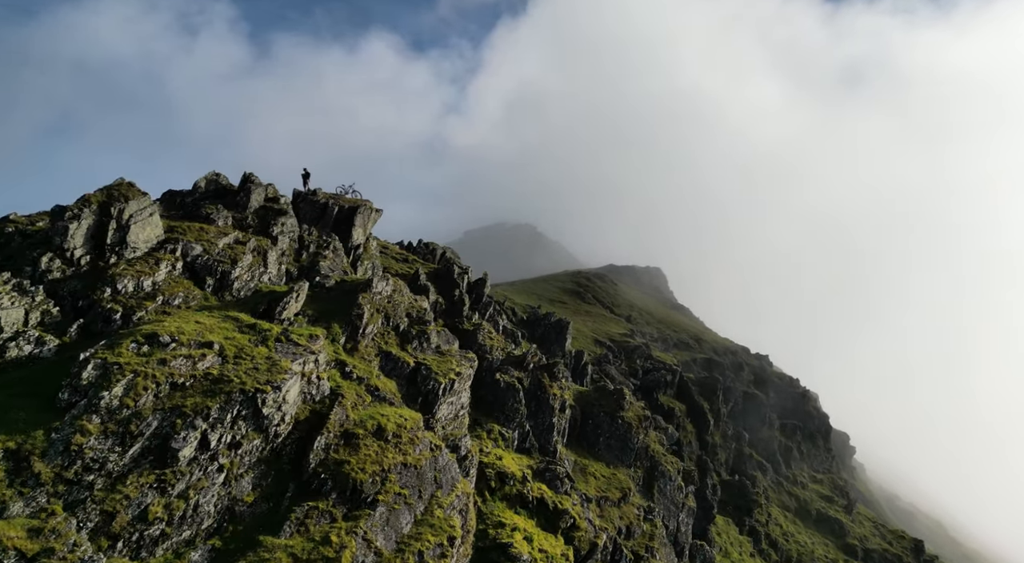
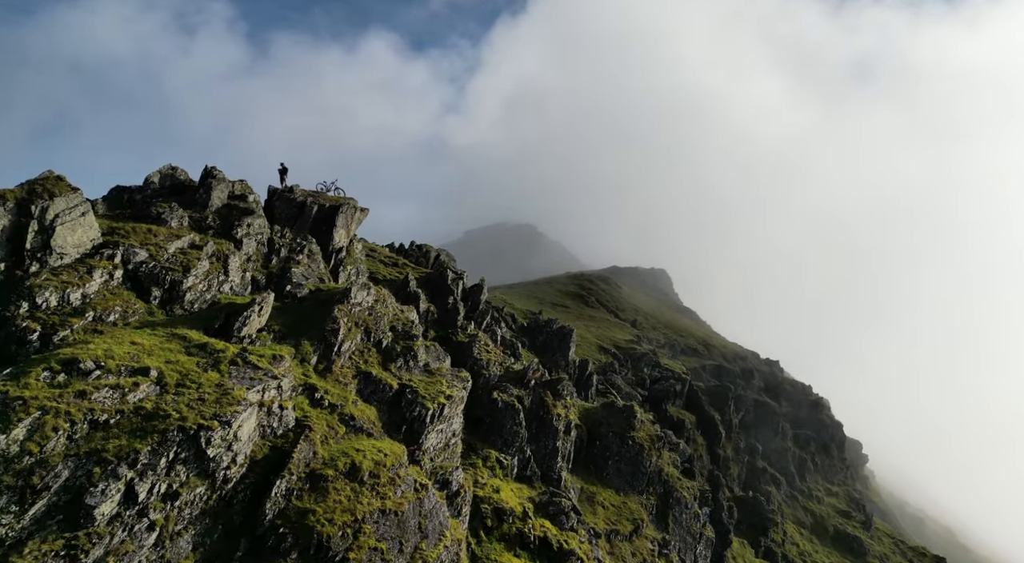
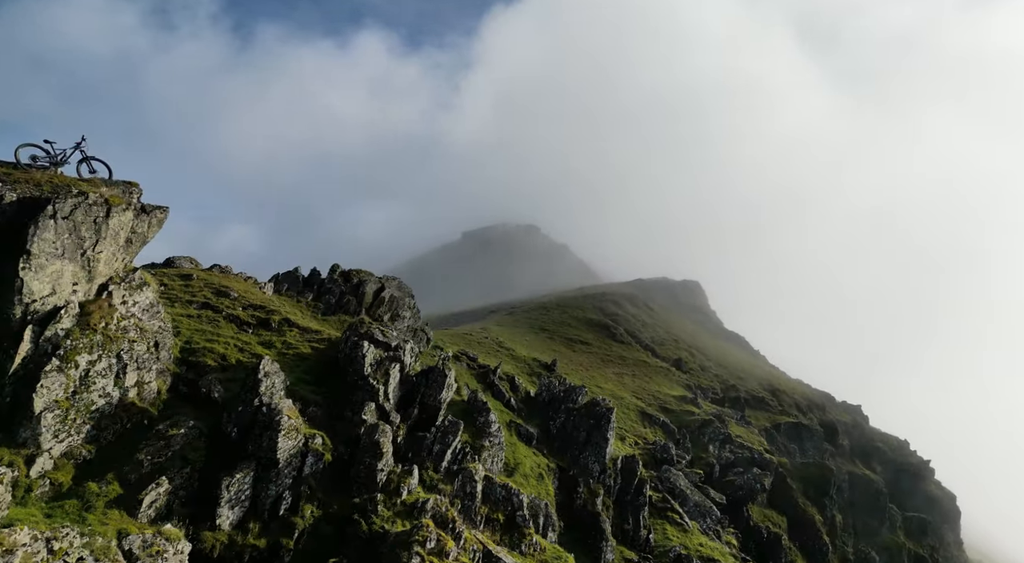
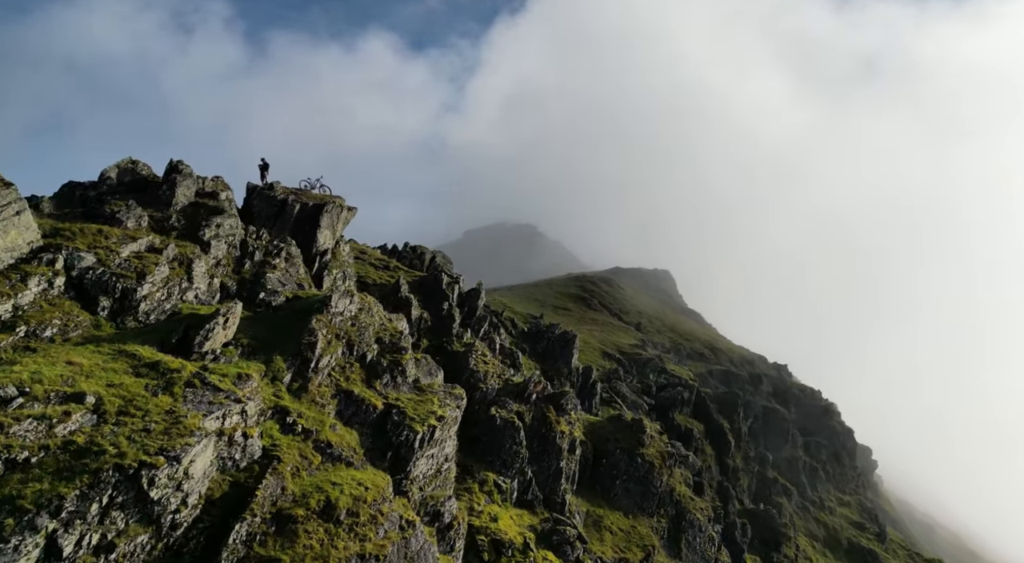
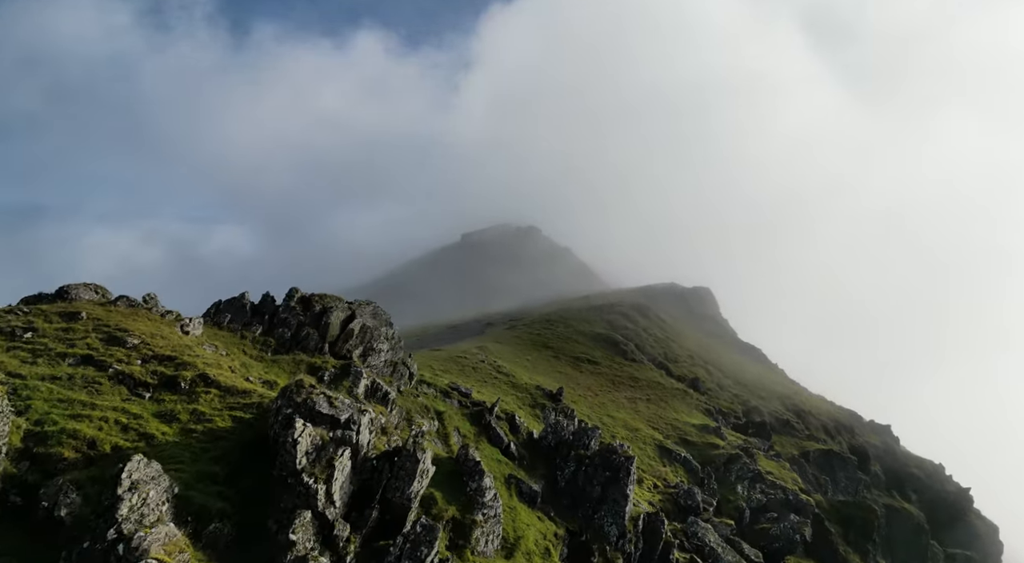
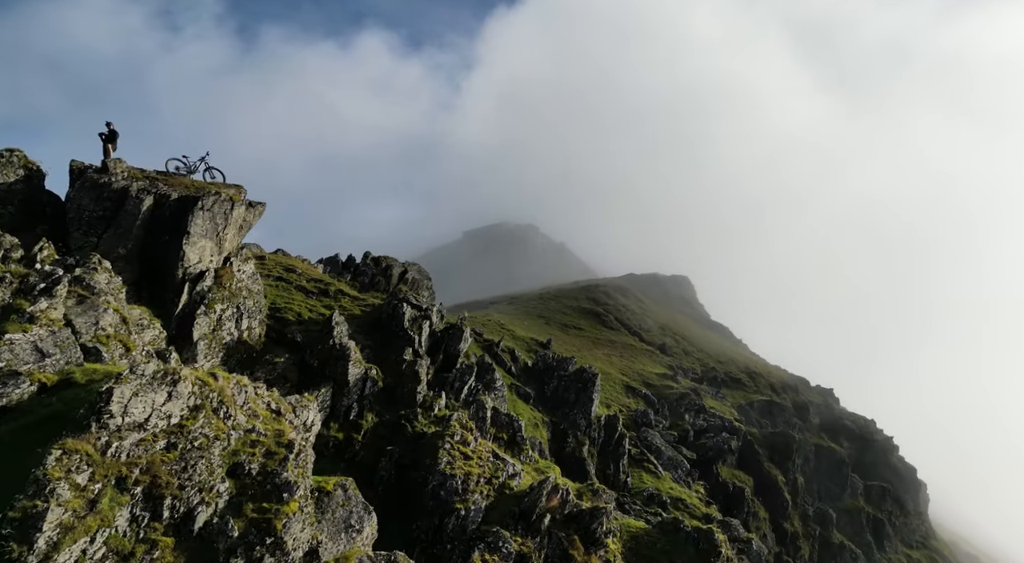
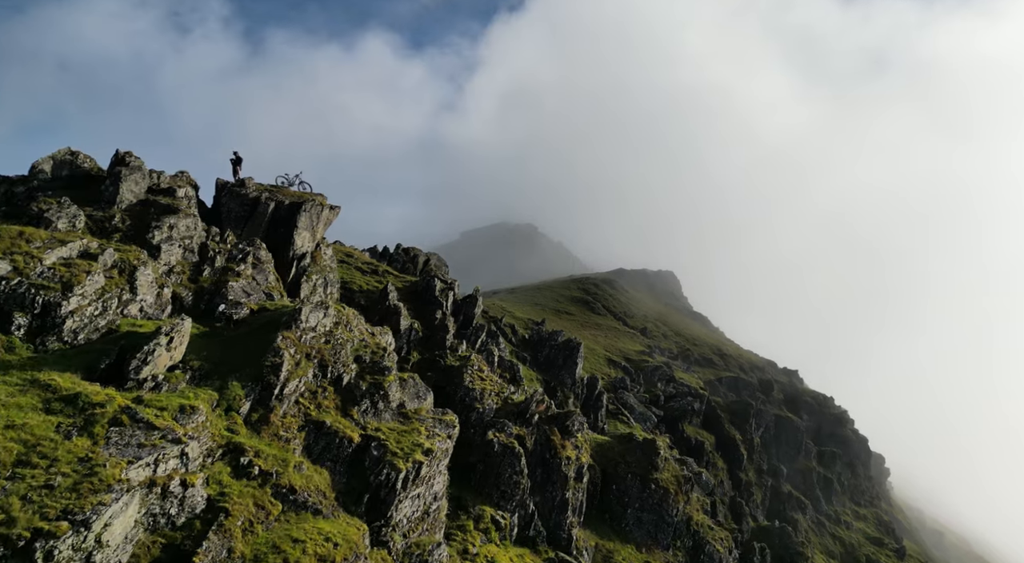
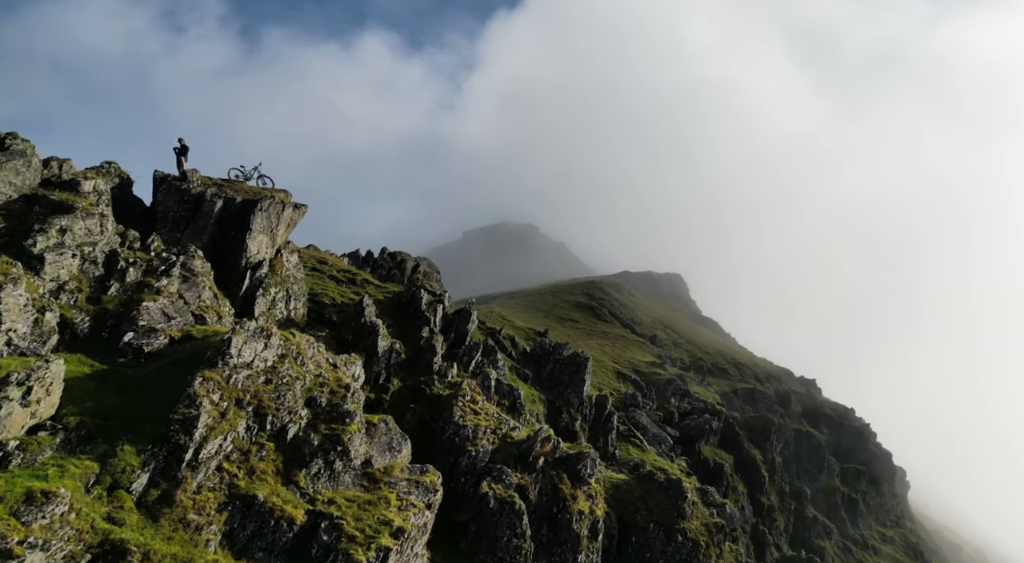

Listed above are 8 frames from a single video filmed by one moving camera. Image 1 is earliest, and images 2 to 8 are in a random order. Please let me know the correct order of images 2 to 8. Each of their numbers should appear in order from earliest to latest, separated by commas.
2, 4, 7, 8, 6, 3, 5
